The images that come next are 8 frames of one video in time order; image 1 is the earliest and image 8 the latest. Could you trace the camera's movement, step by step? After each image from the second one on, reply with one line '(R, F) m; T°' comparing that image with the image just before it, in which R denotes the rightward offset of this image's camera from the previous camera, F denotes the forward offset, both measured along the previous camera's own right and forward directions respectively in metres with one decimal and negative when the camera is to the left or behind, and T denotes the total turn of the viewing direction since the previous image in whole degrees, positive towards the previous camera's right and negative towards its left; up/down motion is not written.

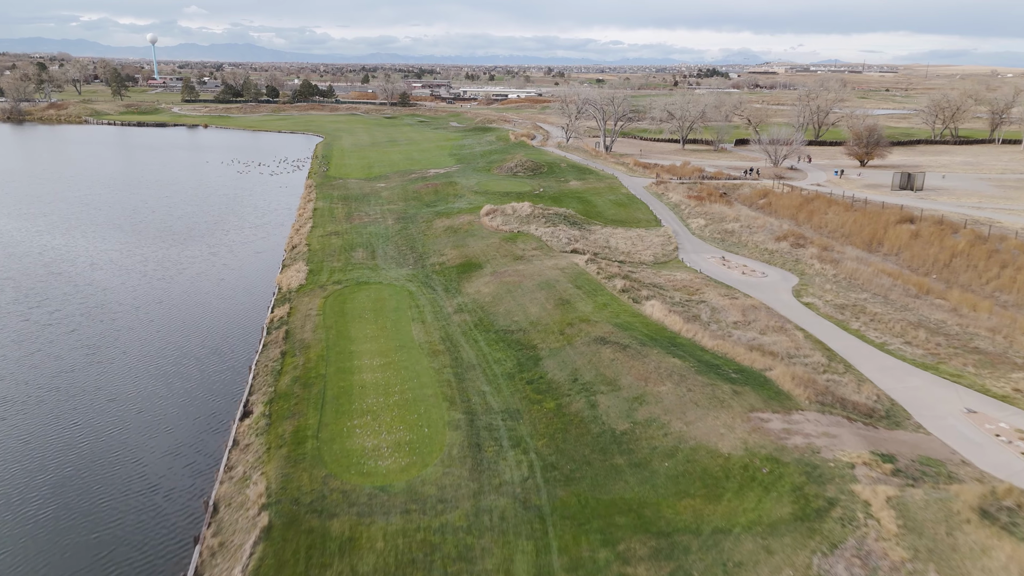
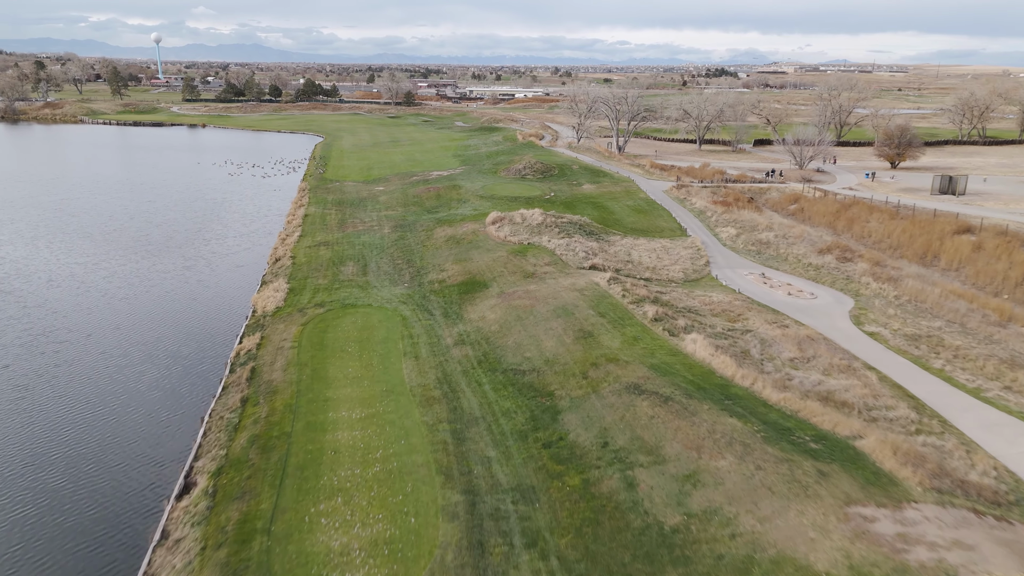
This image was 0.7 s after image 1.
(-0.1, +4.0) m; 0°
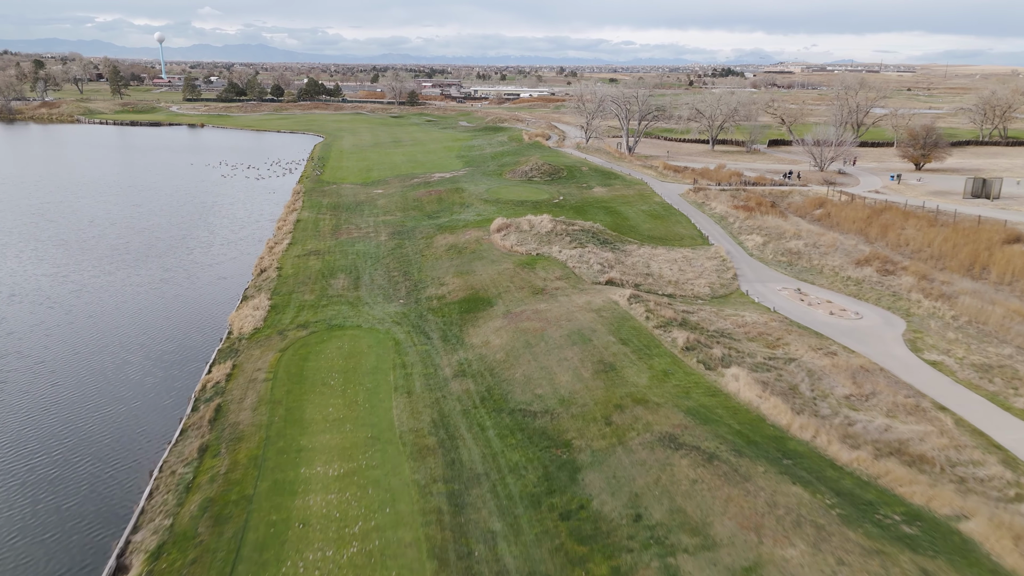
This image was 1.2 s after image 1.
(-0.1, +2.9) m; 0°
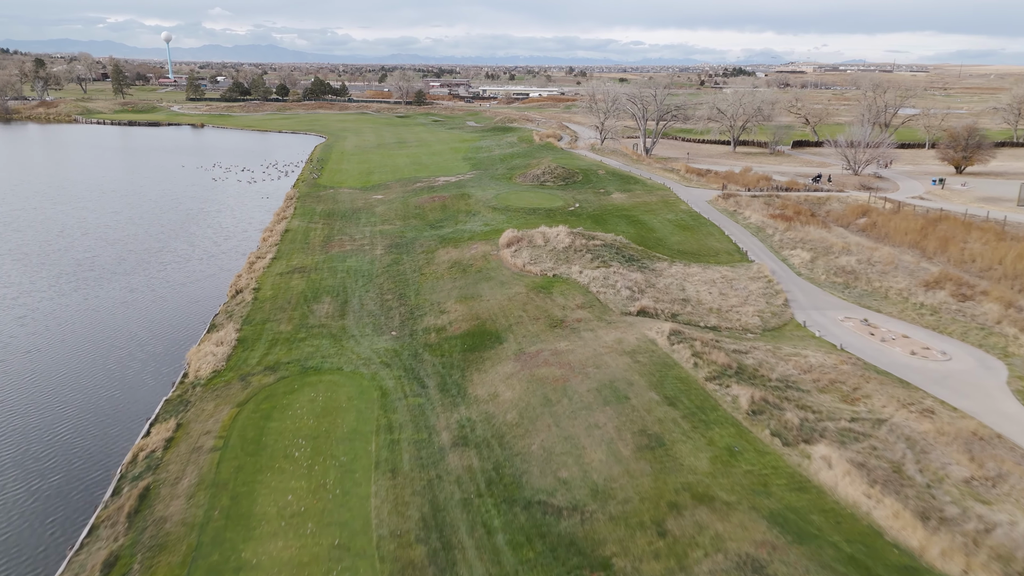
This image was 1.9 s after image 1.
(-0.1, +4.0) m; -1°
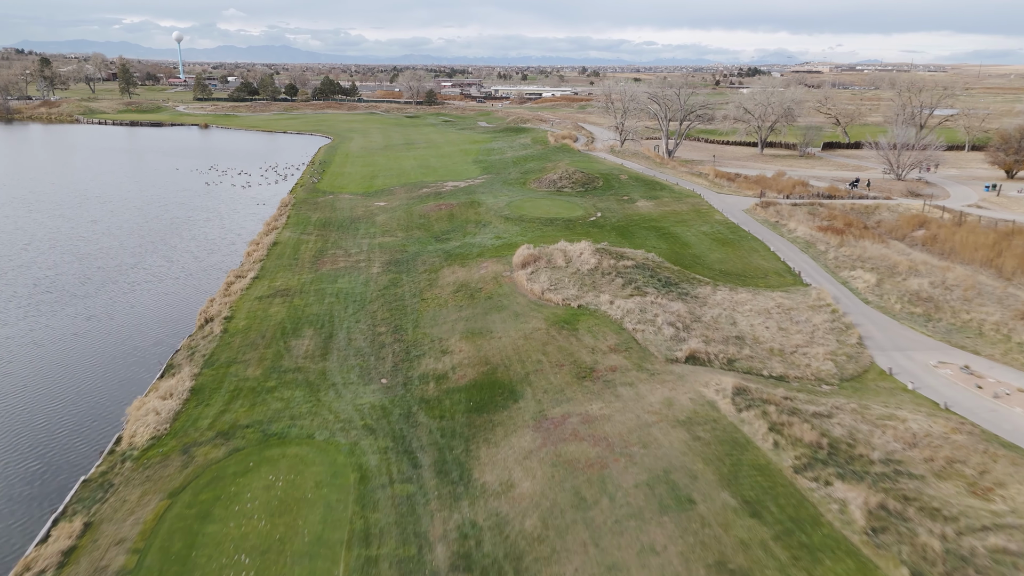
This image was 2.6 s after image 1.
(-0.2, +4.0) m; -1°
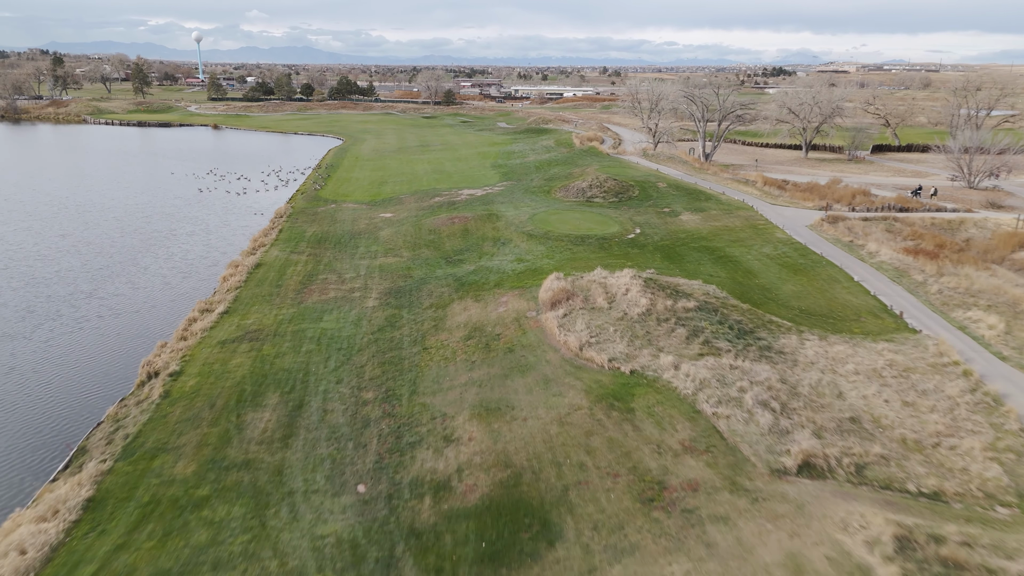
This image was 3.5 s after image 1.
(-0.2, +5.2) m; -1°
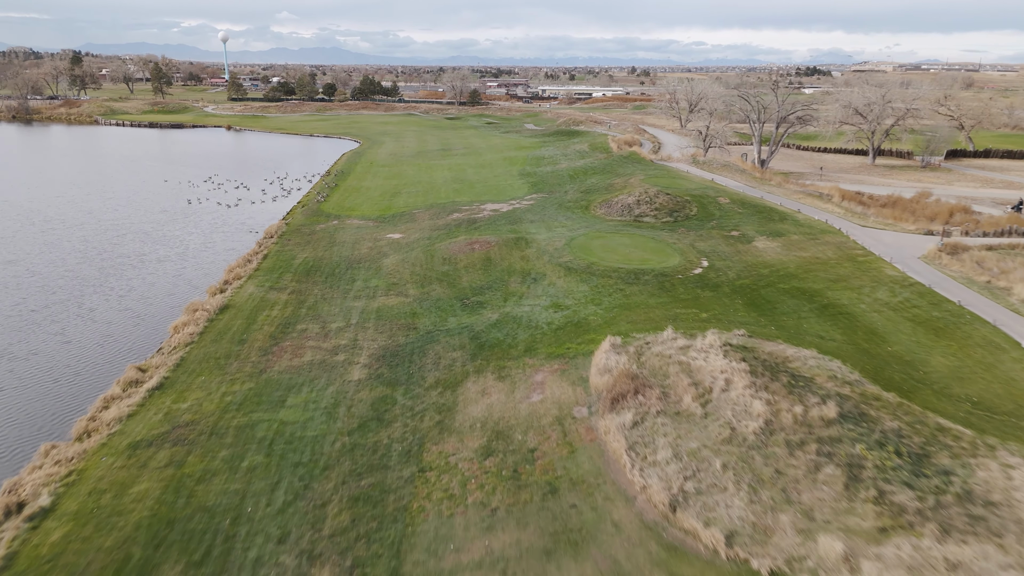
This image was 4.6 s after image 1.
(-0.3, +6.3) m; -2°
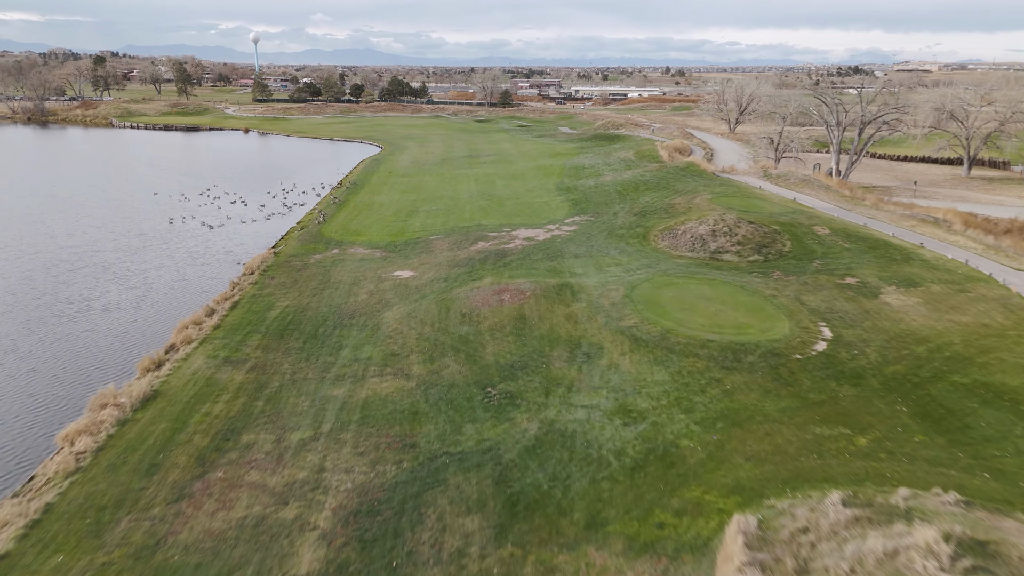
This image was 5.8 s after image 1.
(-0.4, +6.9) m; -2°
